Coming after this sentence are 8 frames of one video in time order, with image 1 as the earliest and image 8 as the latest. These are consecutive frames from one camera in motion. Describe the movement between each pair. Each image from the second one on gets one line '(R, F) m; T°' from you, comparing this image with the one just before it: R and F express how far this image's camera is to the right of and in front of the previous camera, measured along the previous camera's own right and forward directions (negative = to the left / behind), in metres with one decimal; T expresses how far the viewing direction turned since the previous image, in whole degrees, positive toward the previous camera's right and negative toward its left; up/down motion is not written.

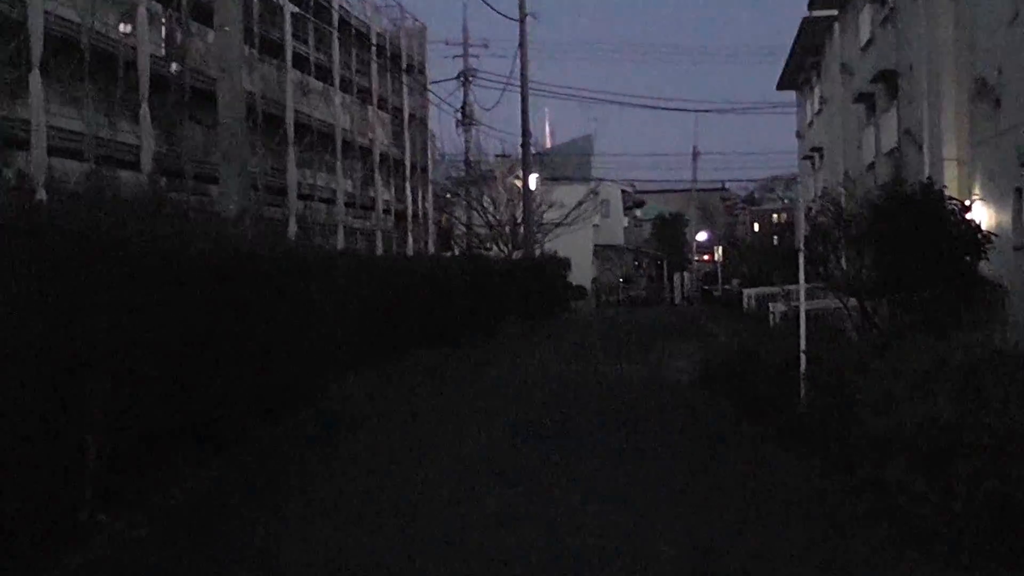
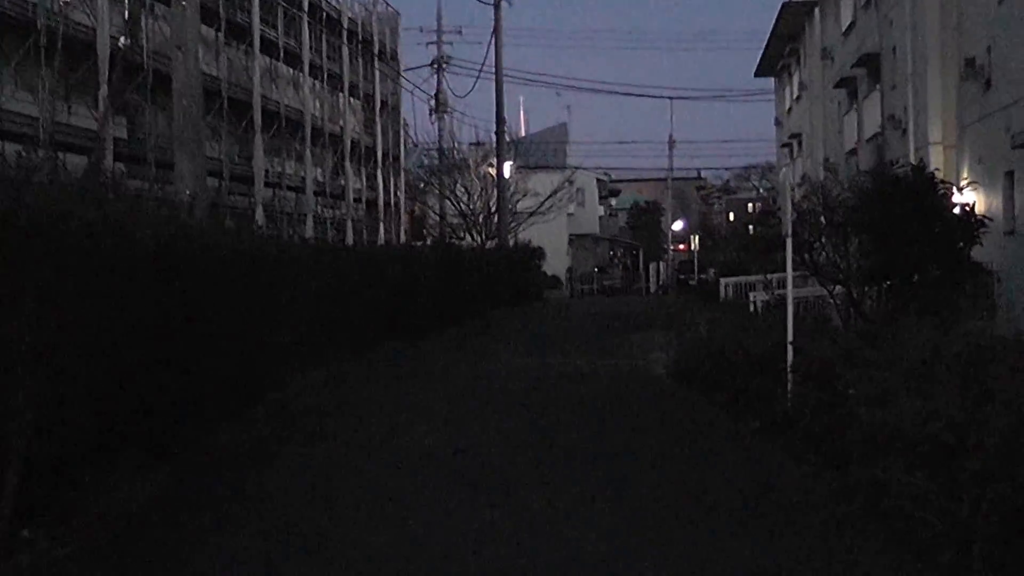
(0.0, +0.6) m; +1°
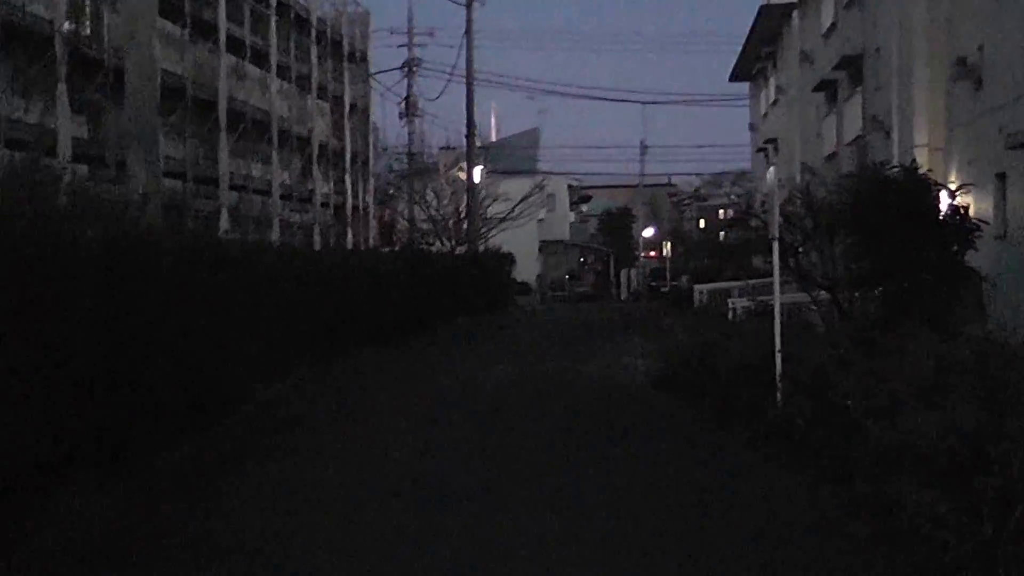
(0.0, +0.6) m; +1°
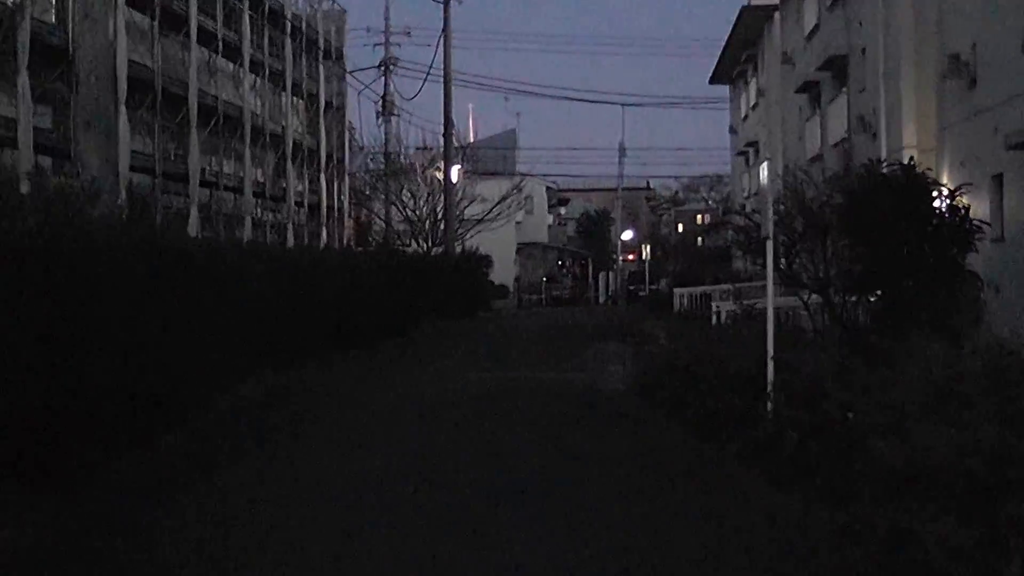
(0.0, +0.6) m; +1°
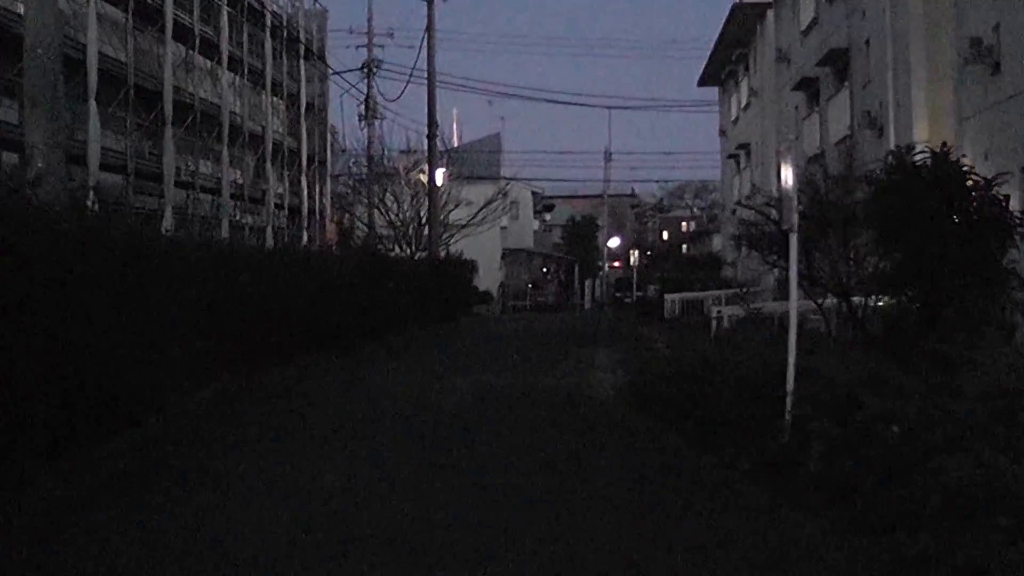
(-0.1, +0.9) m; 0°
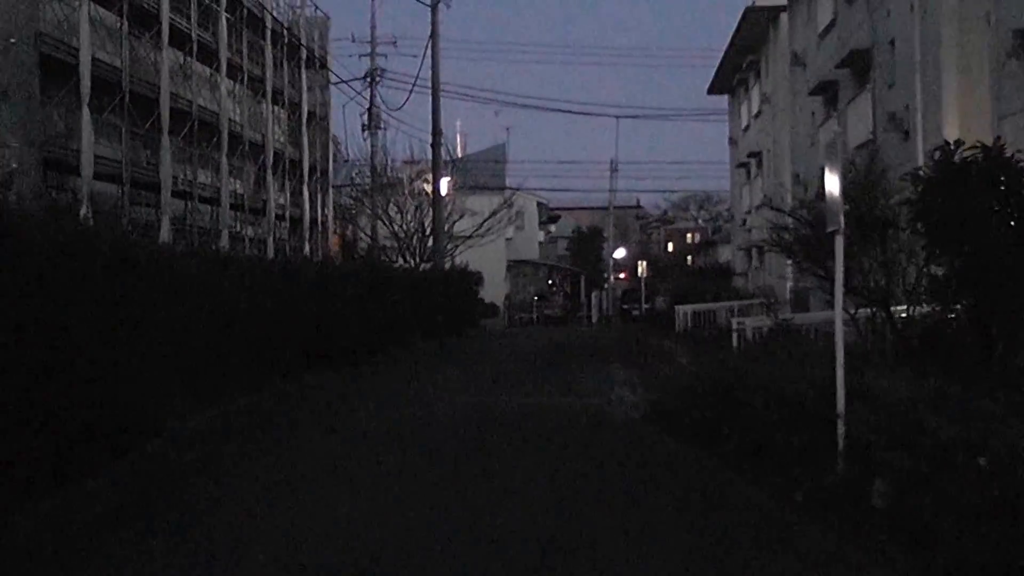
(-0.1, +0.8) m; 0°
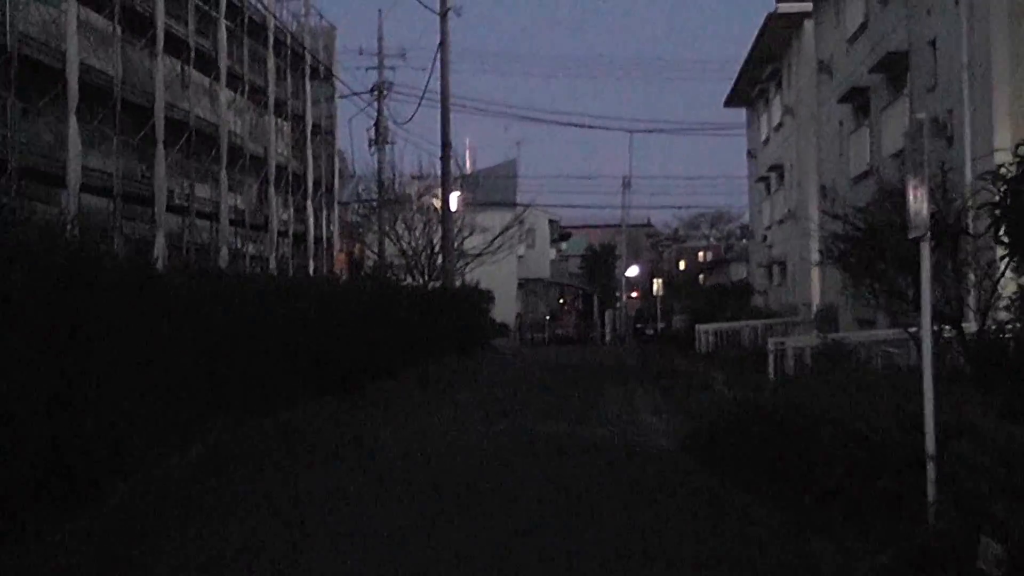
(-0.1, +1.3) m; 0°
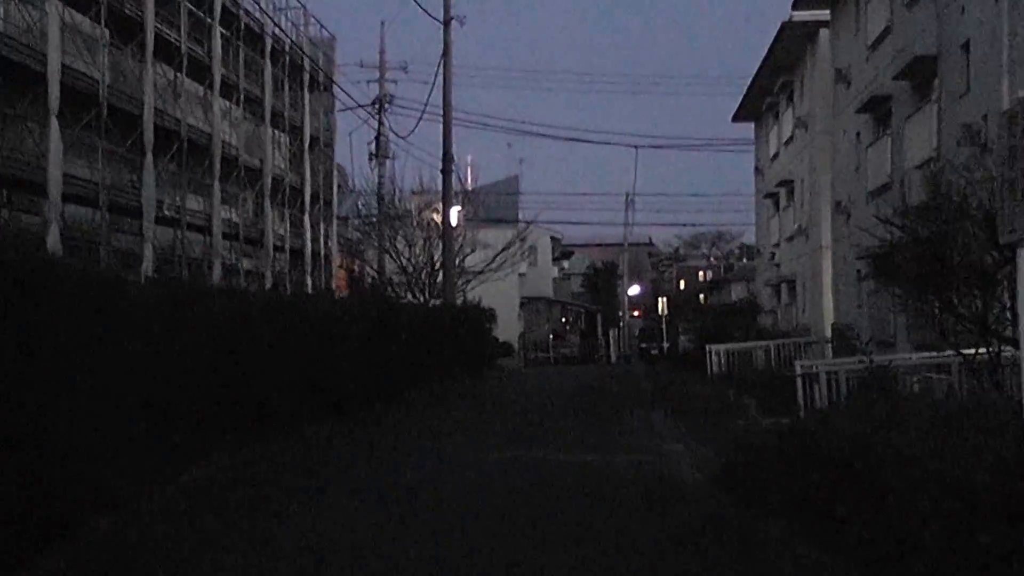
(-0.1, +1.0) m; 0°
